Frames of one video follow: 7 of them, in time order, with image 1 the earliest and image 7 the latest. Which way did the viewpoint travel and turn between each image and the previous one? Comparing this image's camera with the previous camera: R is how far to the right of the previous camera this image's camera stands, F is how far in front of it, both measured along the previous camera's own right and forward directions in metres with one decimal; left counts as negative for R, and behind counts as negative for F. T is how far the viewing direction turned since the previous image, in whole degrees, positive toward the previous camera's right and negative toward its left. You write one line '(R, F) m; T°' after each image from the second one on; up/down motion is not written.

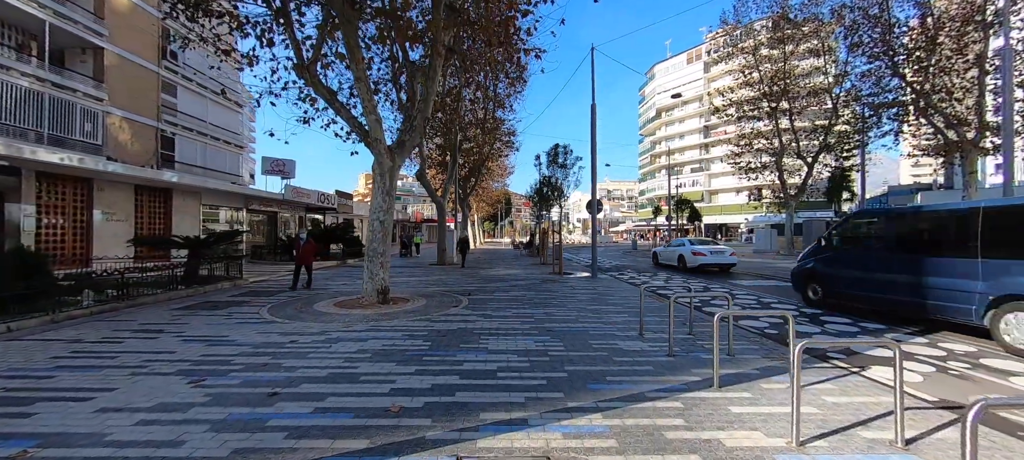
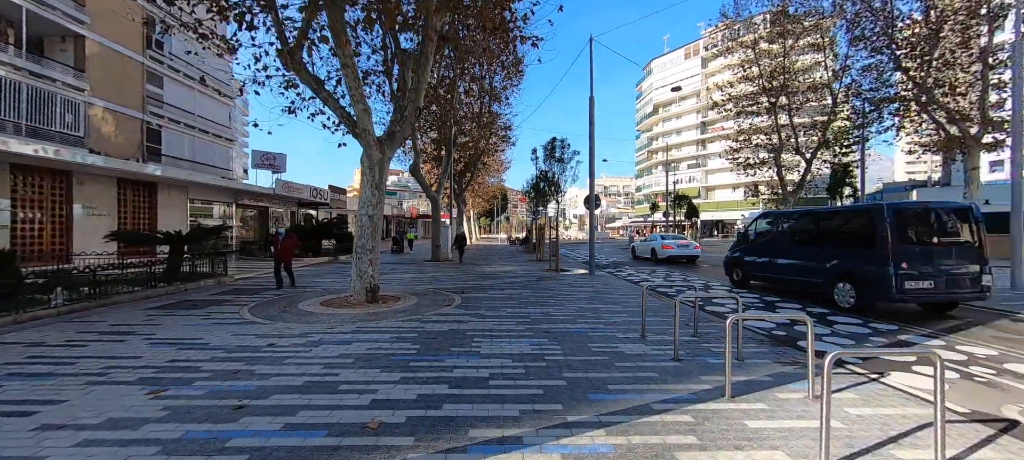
(0.0, +0.4) m; +1°
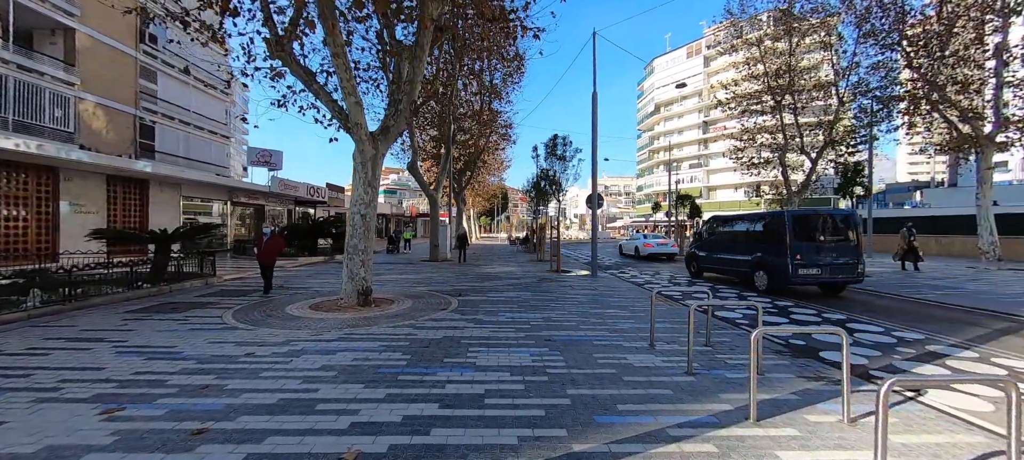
(0.0, +0.4) m; 0°
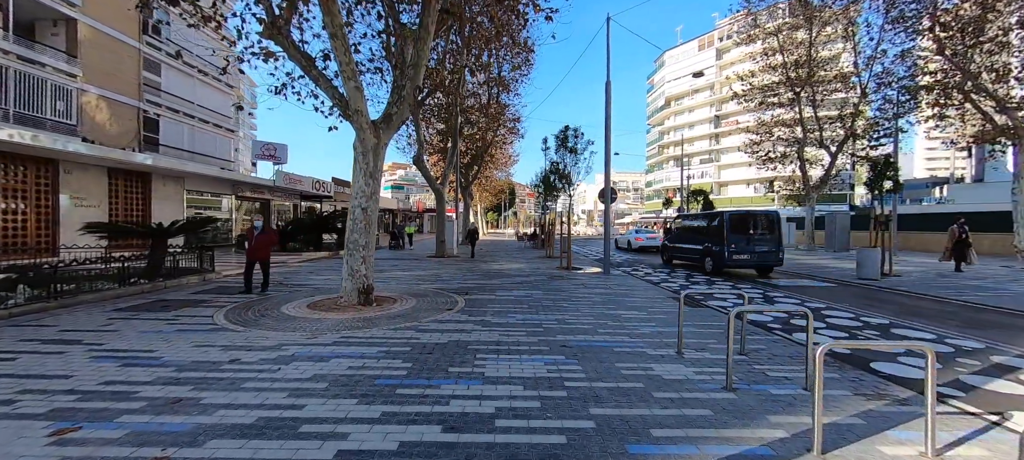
(-0.1, +0.5) m; -1°
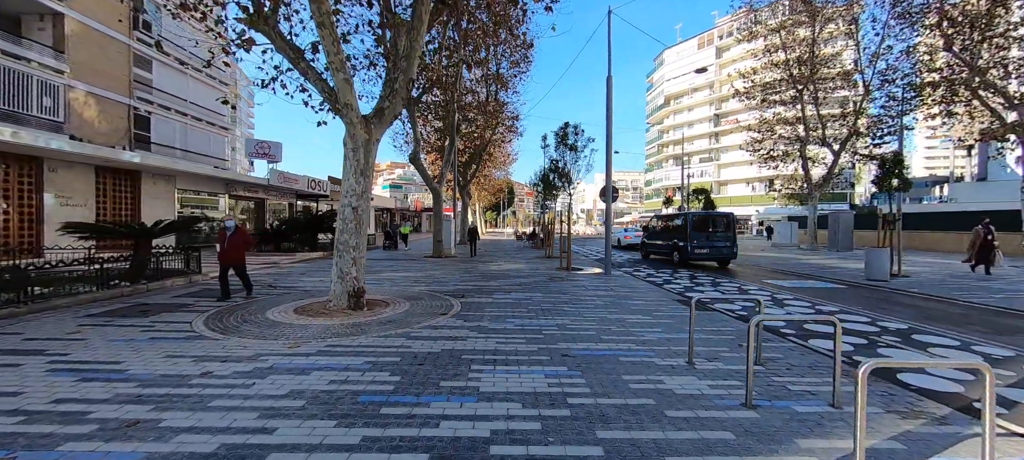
(0.0, +0.4) m; 0°
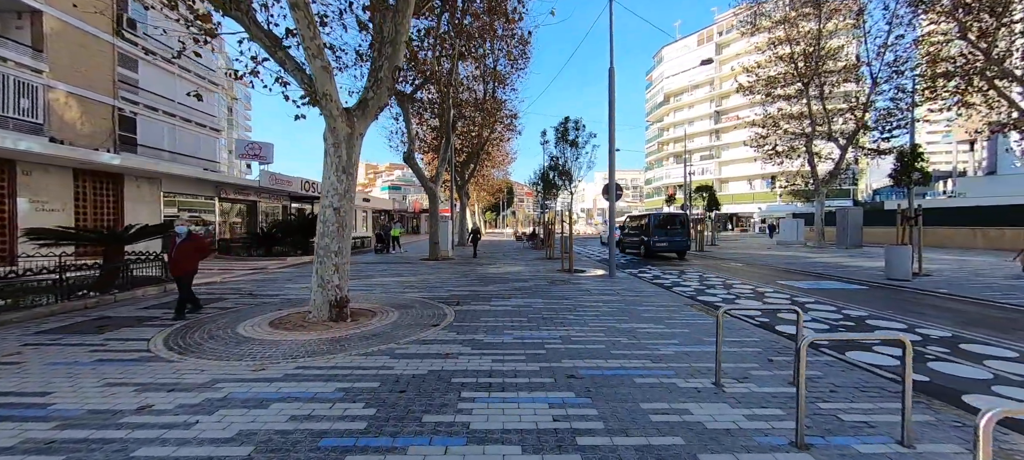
(0.0, +0.6) m; 0°
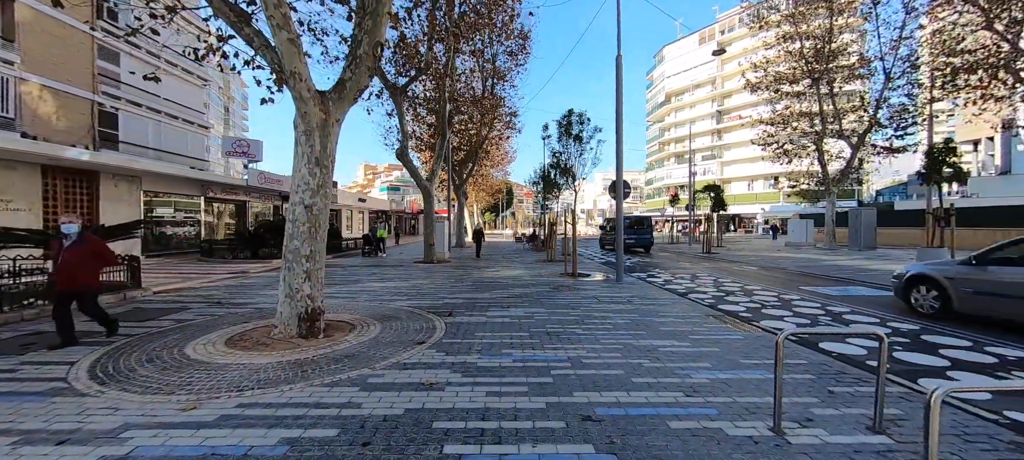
(0.0, +0.9) m; 0°
